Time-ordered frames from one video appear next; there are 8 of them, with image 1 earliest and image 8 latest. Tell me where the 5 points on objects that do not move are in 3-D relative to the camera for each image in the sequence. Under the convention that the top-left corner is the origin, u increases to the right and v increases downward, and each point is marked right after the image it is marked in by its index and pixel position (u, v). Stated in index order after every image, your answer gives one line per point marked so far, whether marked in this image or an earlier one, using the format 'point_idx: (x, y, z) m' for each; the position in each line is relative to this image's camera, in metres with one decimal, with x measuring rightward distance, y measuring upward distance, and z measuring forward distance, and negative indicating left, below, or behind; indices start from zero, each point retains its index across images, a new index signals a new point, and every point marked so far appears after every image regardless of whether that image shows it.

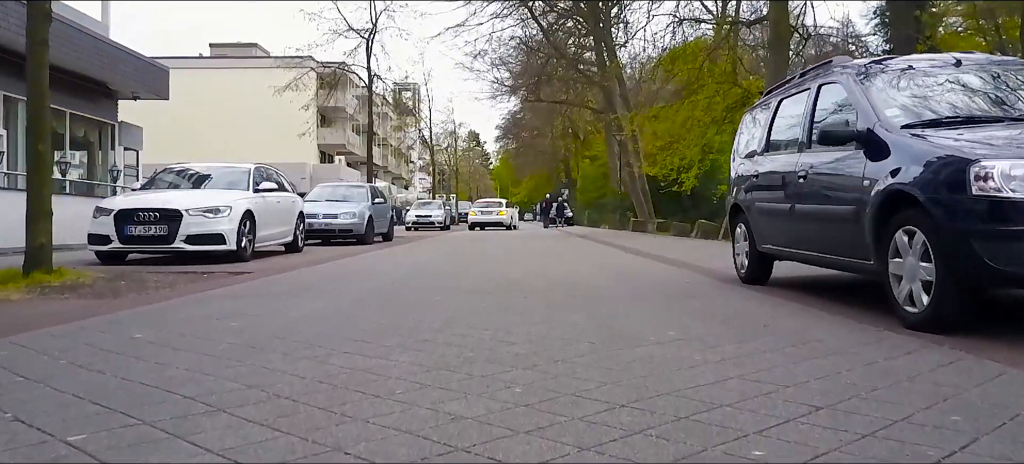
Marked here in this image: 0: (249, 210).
0: (-3.7, +0.3, +12.0) m
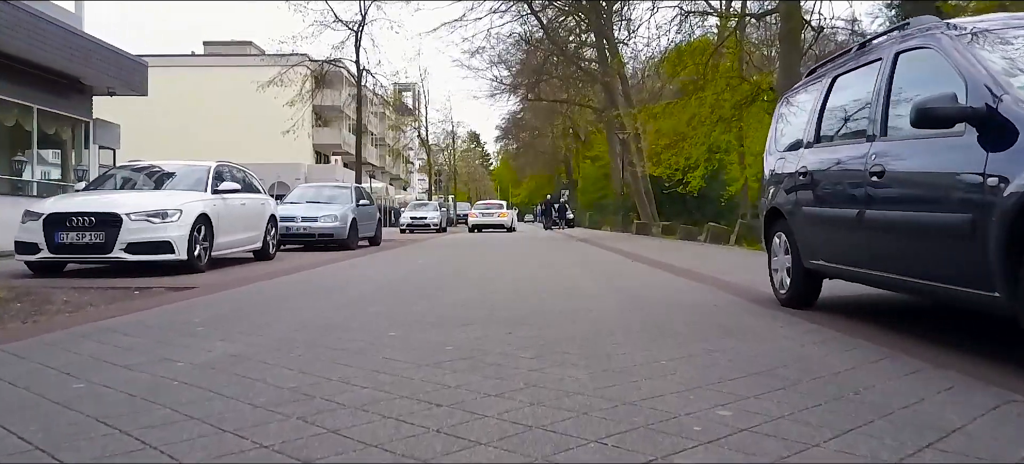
0: (-3.8, +0.2, +10.6) m
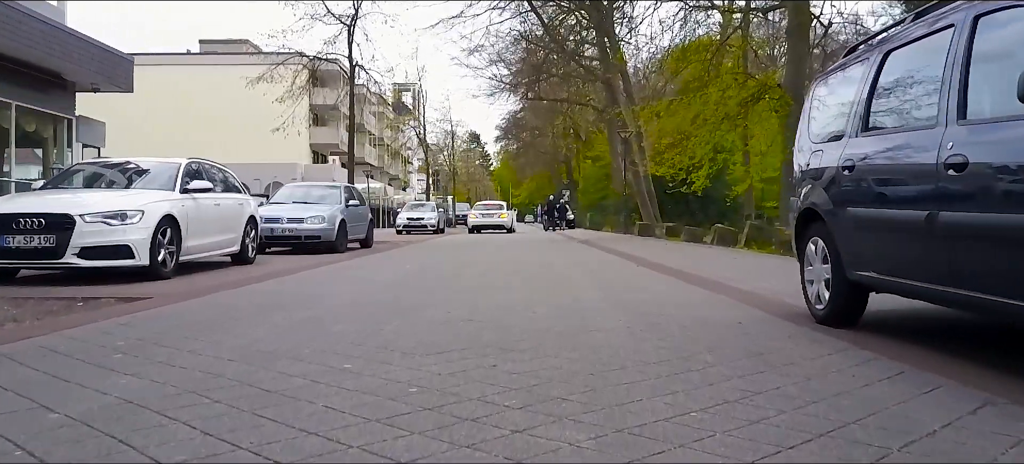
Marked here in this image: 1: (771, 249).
0: (-3.9, +0.2, +9.7) m
1: (+4.9, -0.3, +16.1) m
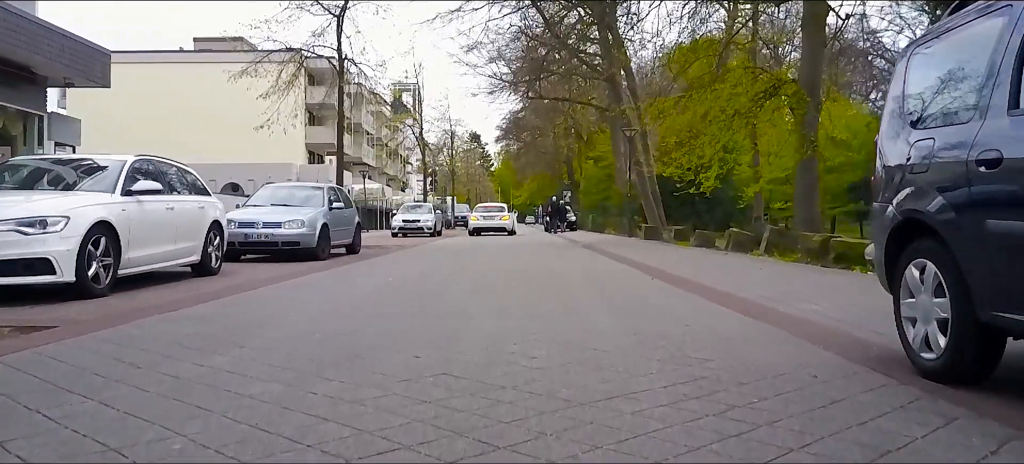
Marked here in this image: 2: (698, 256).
0: (-3.9, +0.1, +8.2) m
1: (+4.8, -0.4, +14.6) m
2: (+4.1, -0.5, +18.7) m
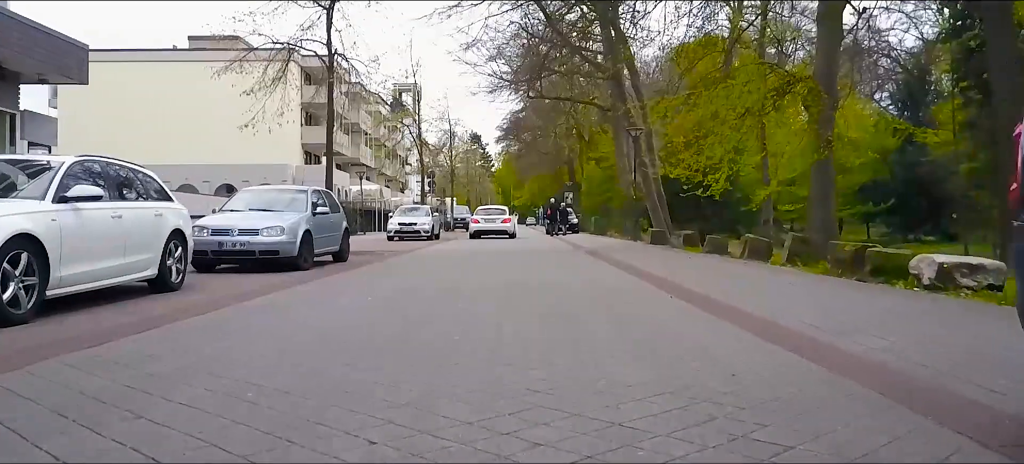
0: (-3.9, 0.0, +6.9) m
1: (+4.8, -0.6, +13.3) m
2: (+4.0, -0.6, +17.4) m
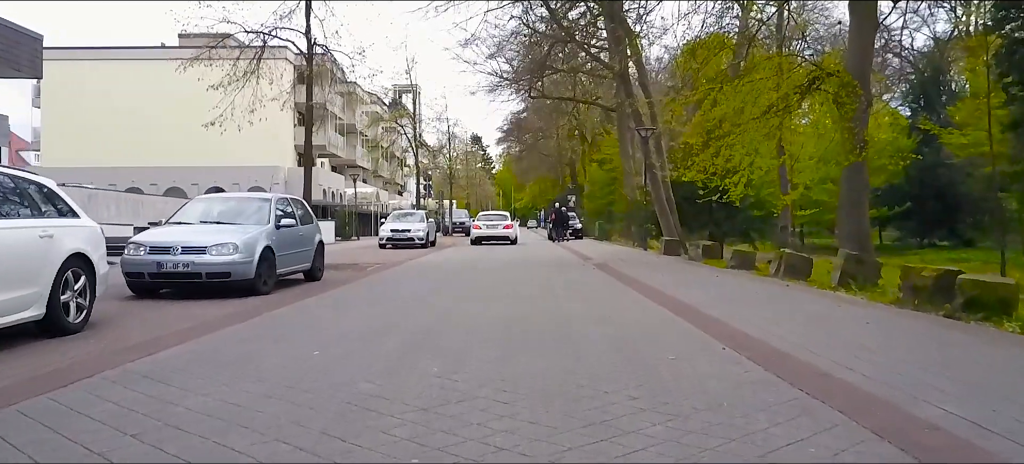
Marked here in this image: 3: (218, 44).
0: (-4.0, -0.2, +4.7) m
1: (+4.8, -0.8, +11.0) m
2: (+4.0, -0.9, +15.1) m
3: (-6.7, +4.3, +19.4) m
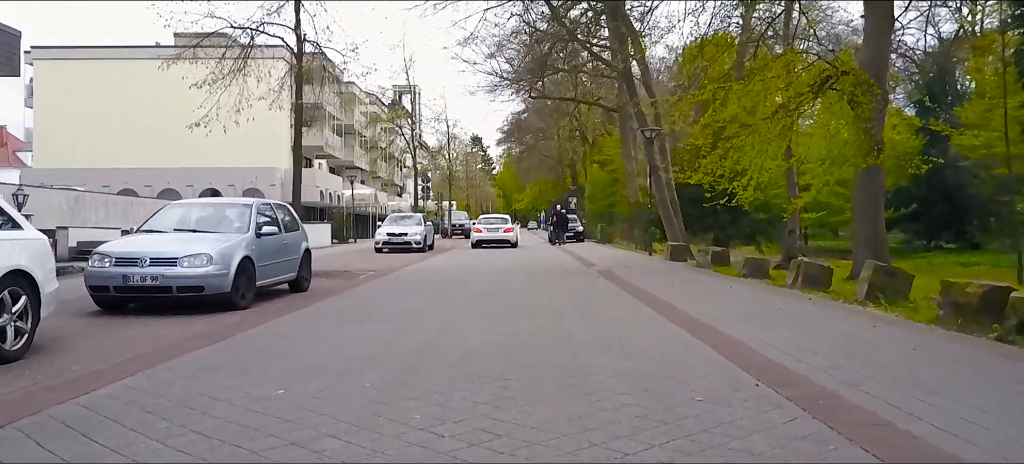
0: (-4.0, -0.3, +3.7) m
1: (+4.8, -0.9, +10.1) m
2: (+4.0, -1.0, +14.2) m
3: (-6.7, +4.2, +18.4) m
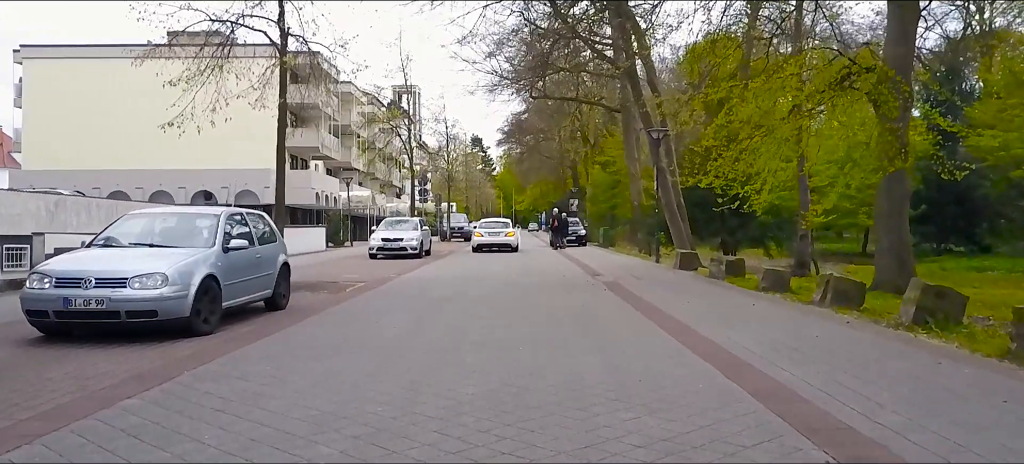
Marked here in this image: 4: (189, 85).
0: (-4.0, -0.5, +2.4) m
1: (+4.8, -1.1, +8.7) m
2: (+4.0, -1.2, +12.8) m
3: (-6.7, +4.0, +17.1) m
4: (-6.5, +3.1, +17.4) m
